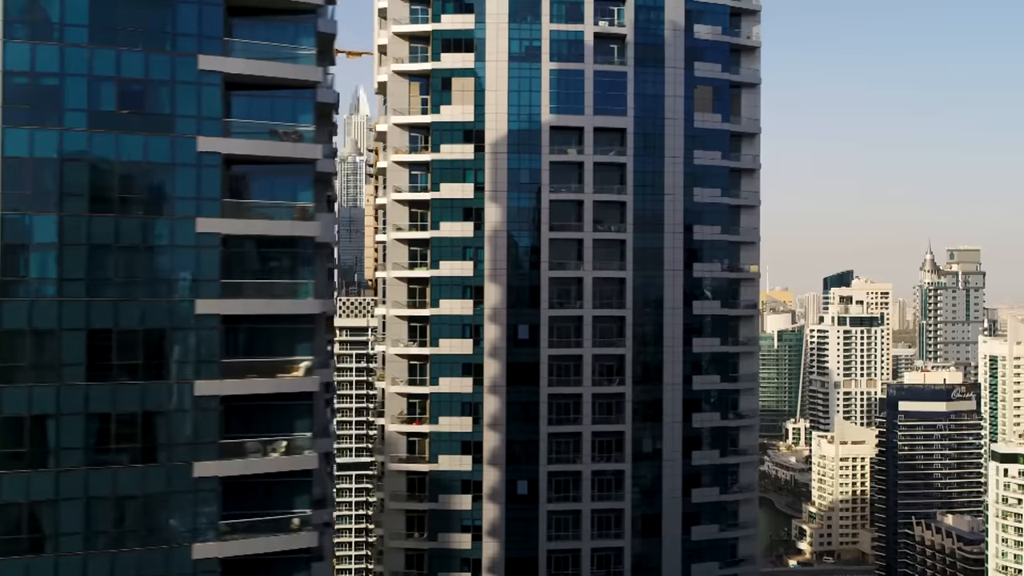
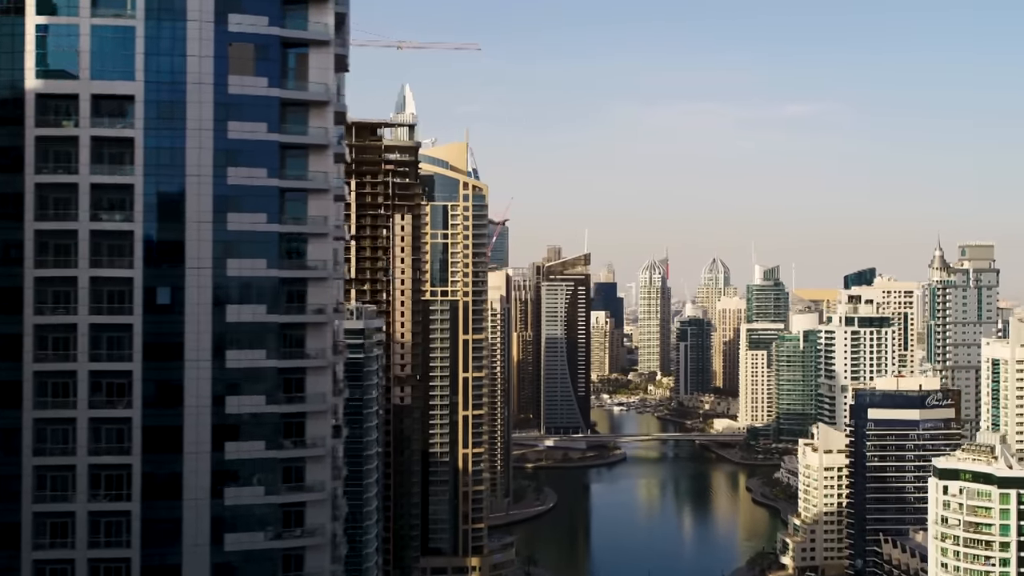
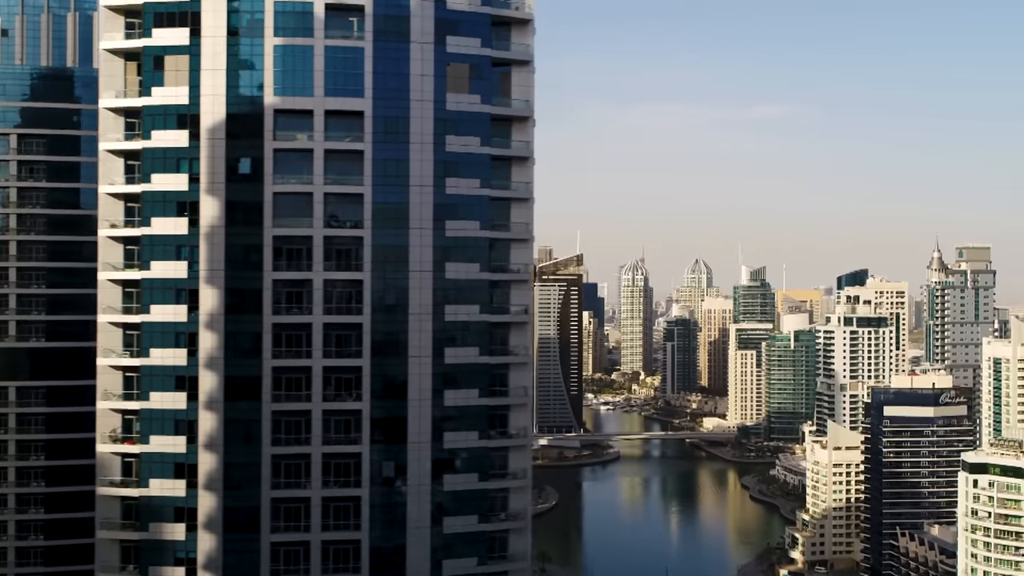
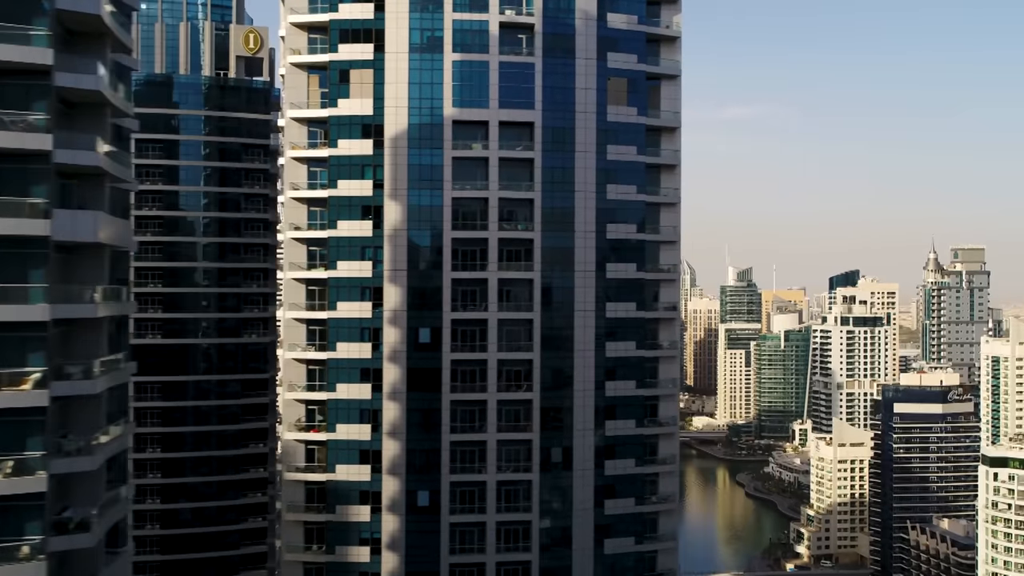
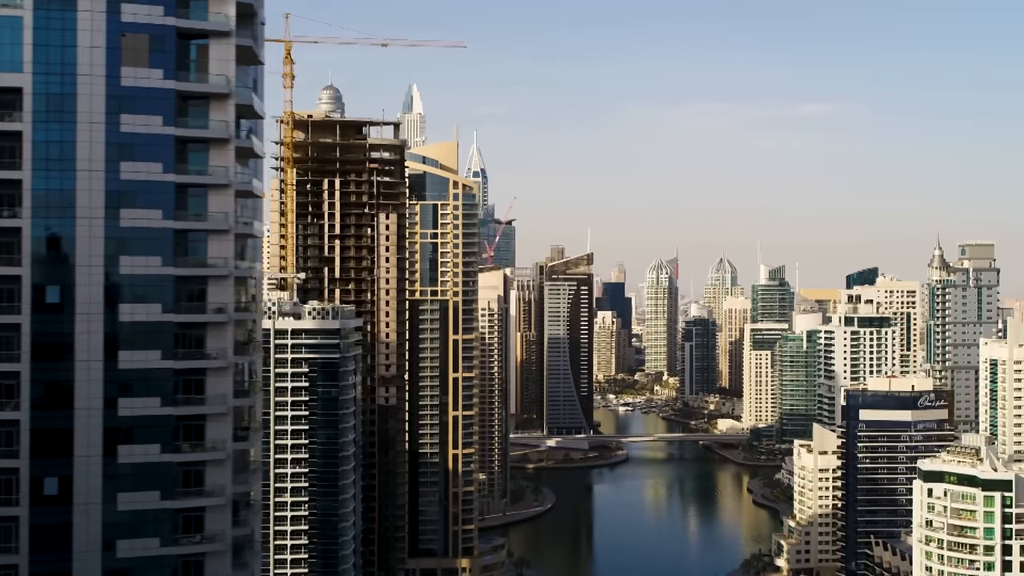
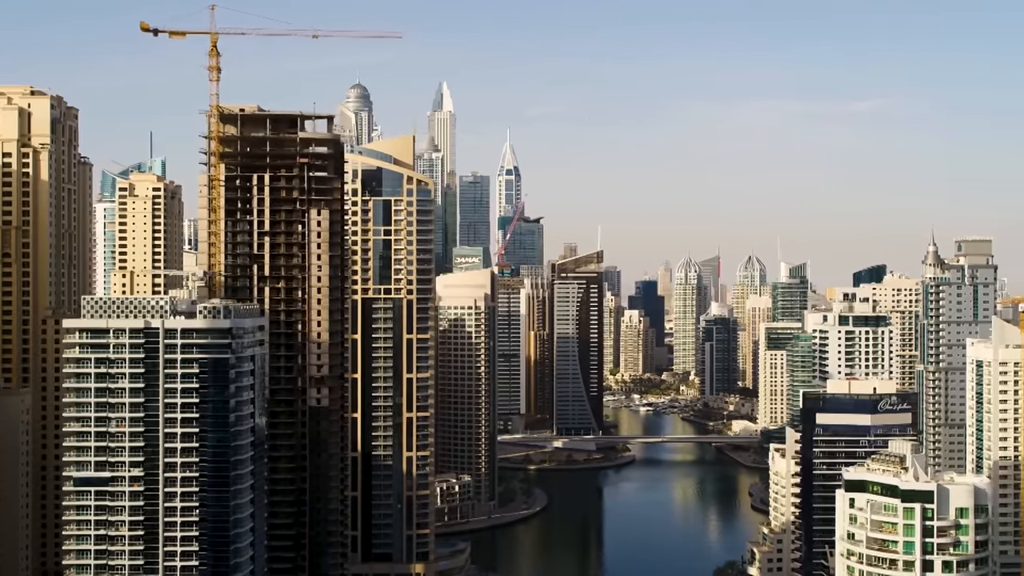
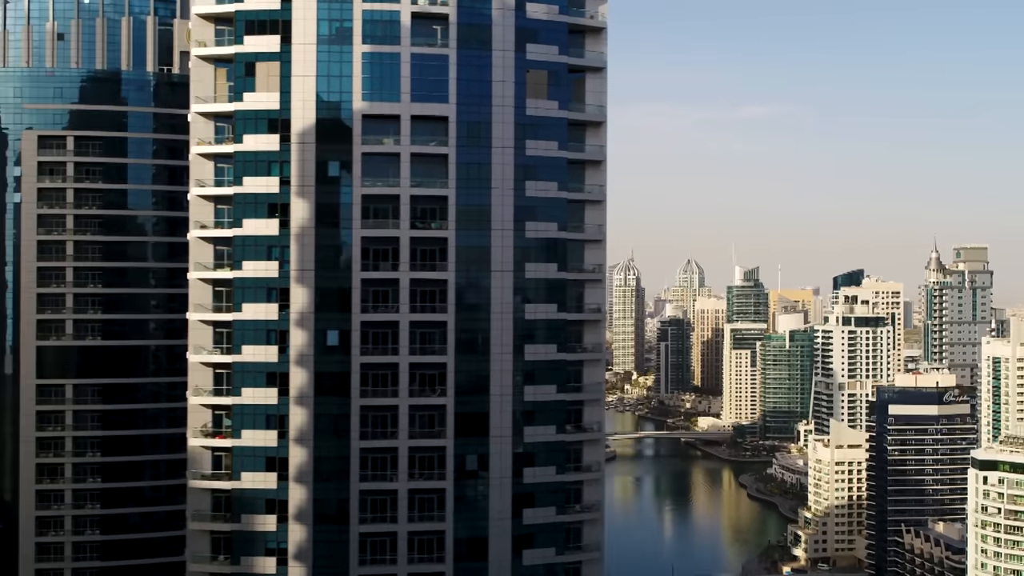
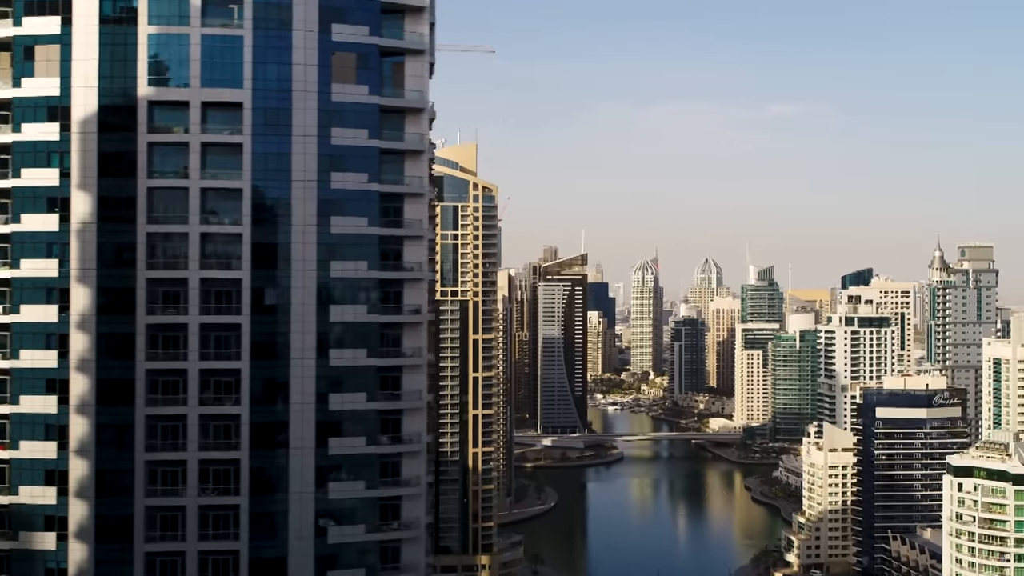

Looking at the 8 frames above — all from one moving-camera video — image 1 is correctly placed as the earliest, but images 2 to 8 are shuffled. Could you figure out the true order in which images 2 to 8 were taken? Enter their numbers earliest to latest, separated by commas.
4, 7, 3, 8, 2, 5, 6
